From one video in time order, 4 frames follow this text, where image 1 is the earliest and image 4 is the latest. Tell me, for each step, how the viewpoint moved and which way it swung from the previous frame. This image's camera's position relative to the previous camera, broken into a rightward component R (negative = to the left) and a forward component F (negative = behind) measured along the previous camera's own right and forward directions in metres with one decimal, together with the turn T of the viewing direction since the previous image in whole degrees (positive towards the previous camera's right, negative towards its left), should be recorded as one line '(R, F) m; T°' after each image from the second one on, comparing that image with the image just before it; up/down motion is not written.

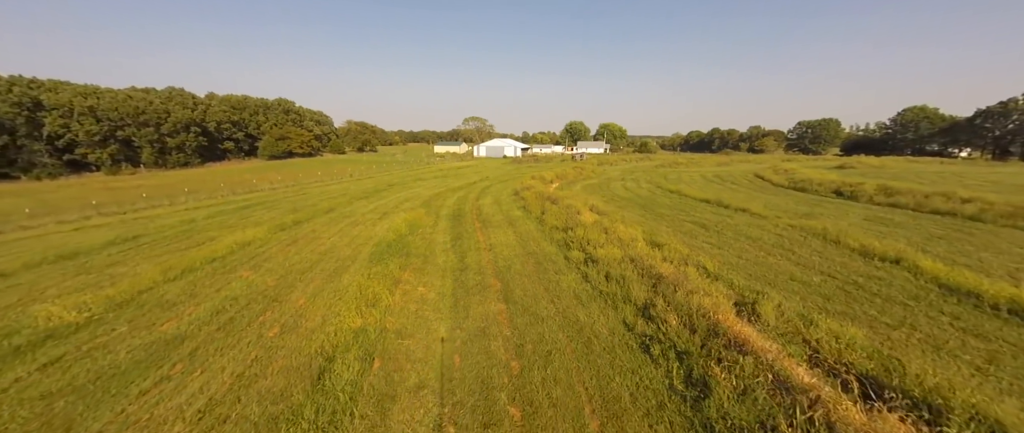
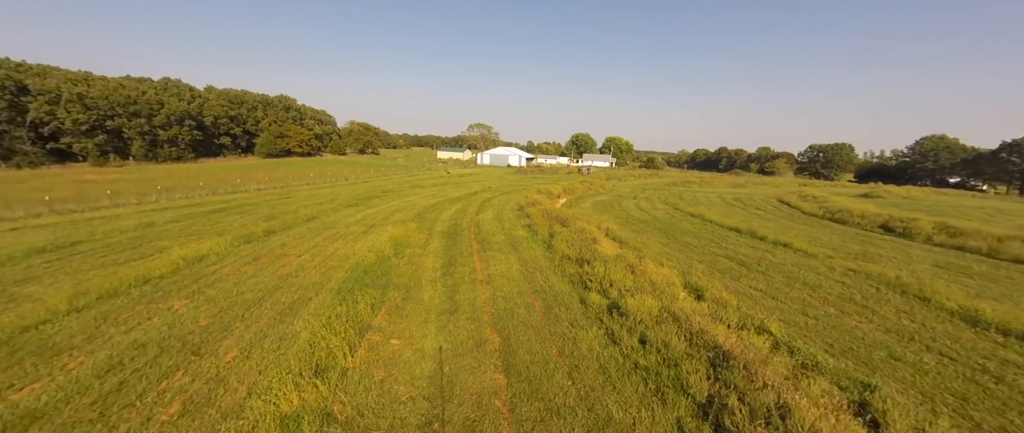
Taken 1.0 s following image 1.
(-0.2, +2.0) m; 0°
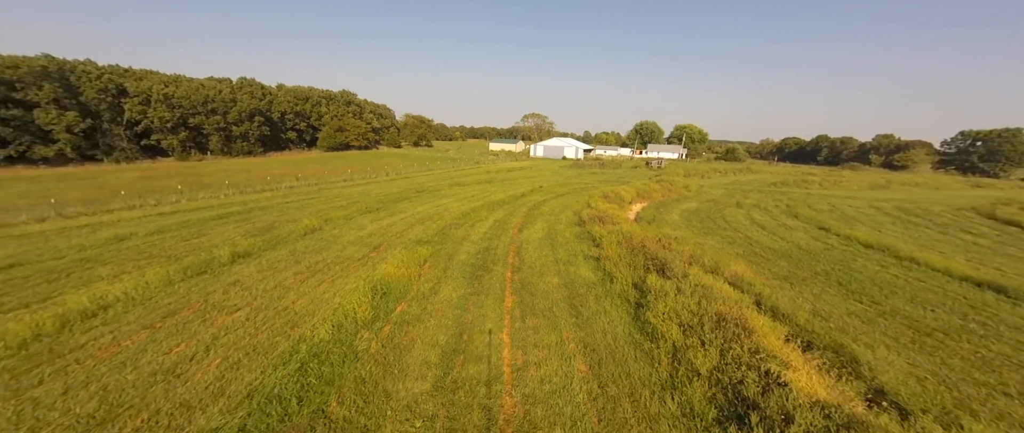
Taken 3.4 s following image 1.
(-0.1, +5.0) m; -9°
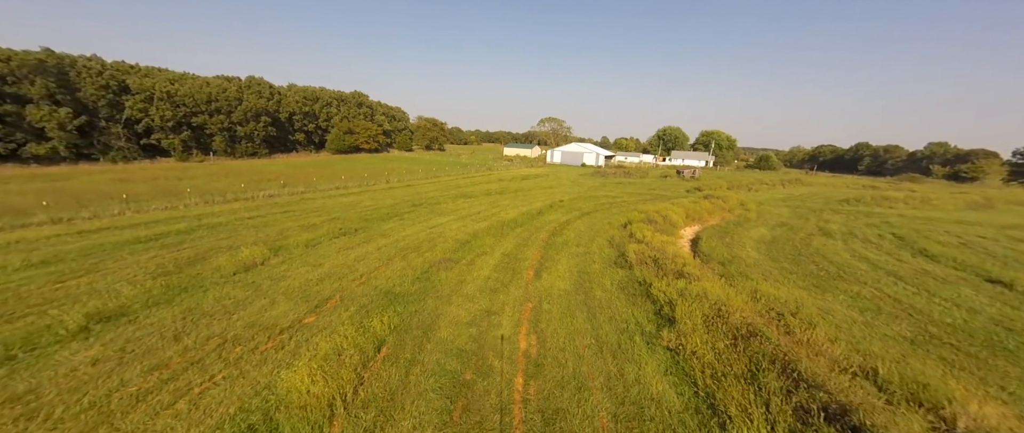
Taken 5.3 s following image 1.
(0.0, +4.0) m; -2°
